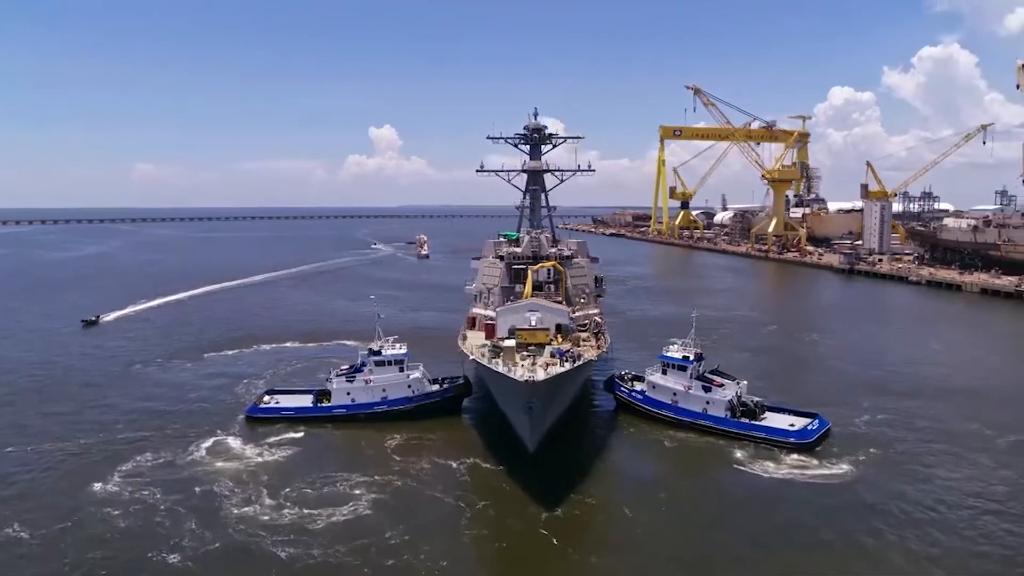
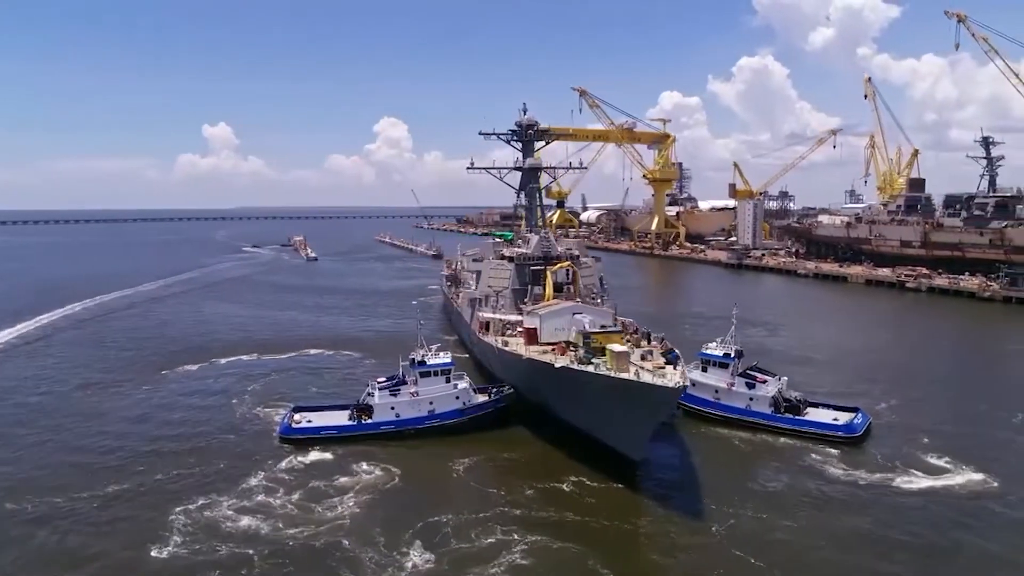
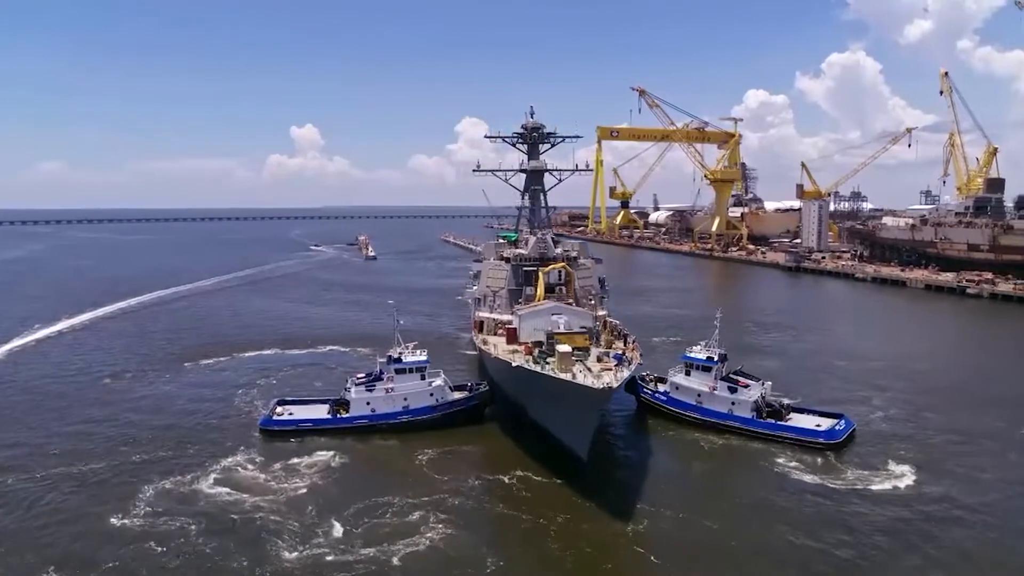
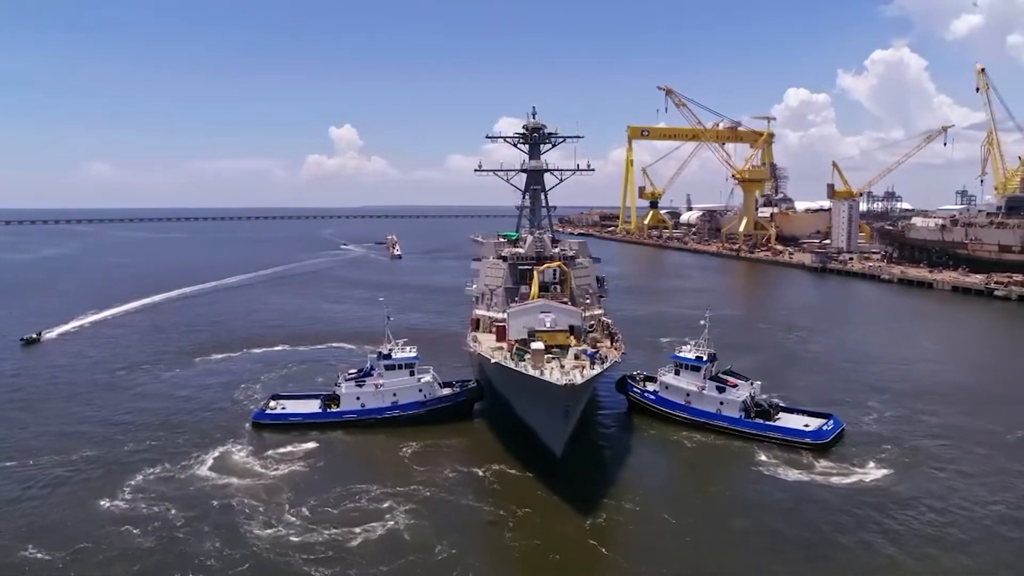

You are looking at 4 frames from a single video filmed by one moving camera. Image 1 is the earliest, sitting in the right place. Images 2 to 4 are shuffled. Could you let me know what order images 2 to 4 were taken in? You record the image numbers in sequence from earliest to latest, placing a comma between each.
4, 3, 2
